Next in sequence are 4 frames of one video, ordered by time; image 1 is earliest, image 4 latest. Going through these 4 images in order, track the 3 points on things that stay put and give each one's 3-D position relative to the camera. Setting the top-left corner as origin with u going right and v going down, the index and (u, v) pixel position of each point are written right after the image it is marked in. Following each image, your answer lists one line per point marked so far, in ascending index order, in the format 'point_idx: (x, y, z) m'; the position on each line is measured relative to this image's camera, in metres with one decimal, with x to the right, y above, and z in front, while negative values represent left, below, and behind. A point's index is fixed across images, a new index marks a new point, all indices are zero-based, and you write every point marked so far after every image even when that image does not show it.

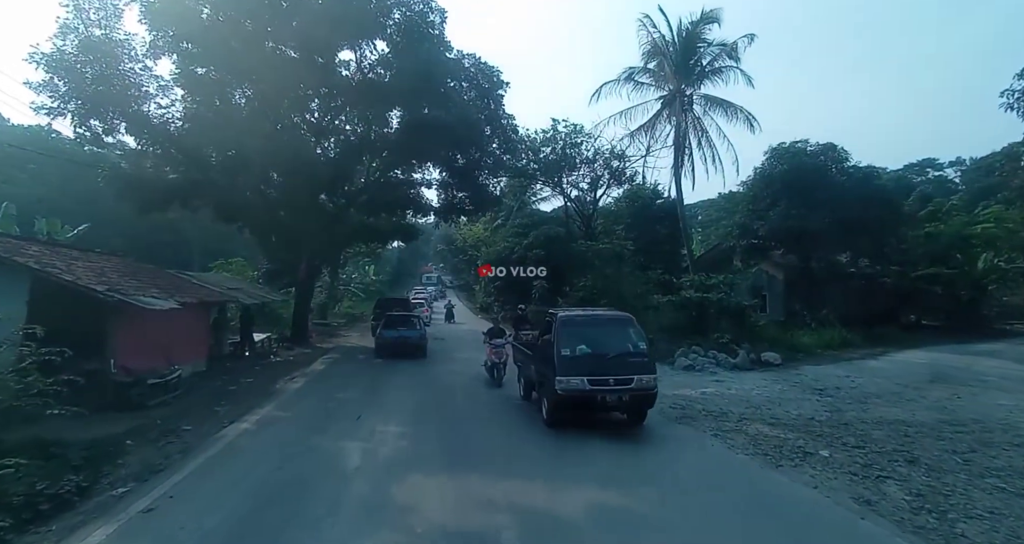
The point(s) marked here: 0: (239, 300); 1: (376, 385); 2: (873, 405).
0: (-9.5, -1.0, +16.4) m
1: (-3.7, -3.1, +13.0) m
2: (+8.2, -3.0, +10.7) m
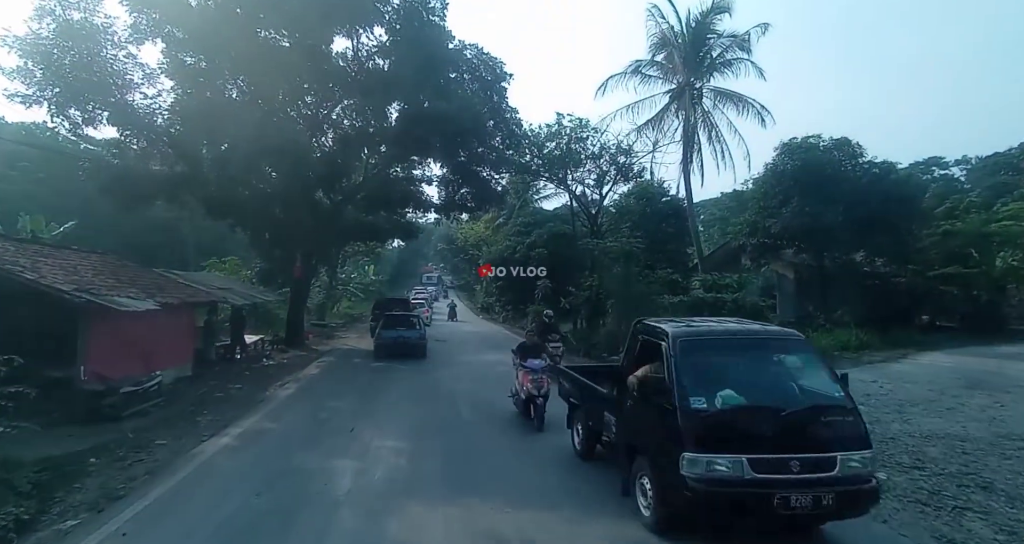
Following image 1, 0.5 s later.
0: (-9.3, -1.0, +15.6) m
1: (-3.6, -3.1, +12.1) m
2: (+8.3, -3.0, +9.8) m
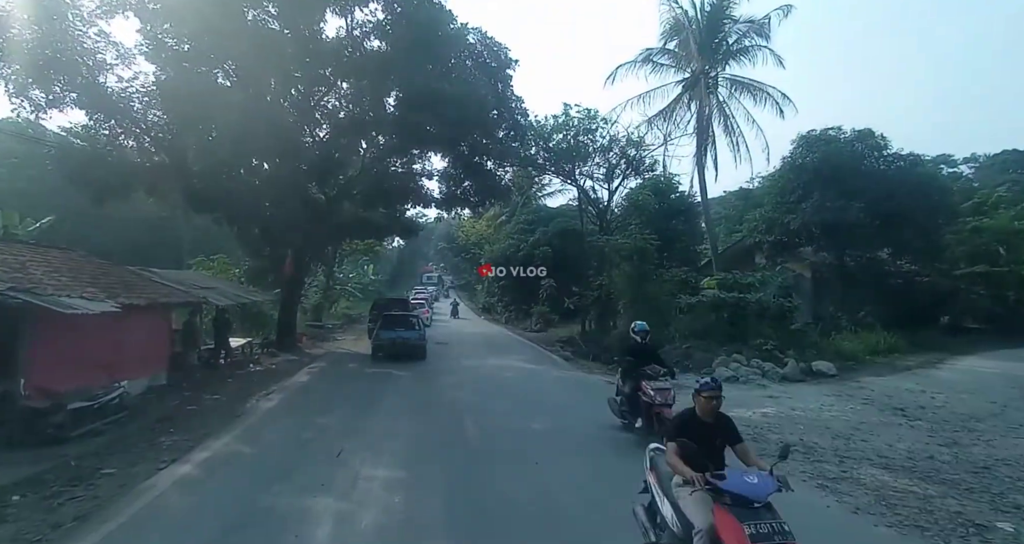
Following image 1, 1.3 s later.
0: (-9.1, -0.9, +14.3) m
1: (-3.3, -3.0, +10.8) m
2: (+8.6, -2.9, +8.5) m
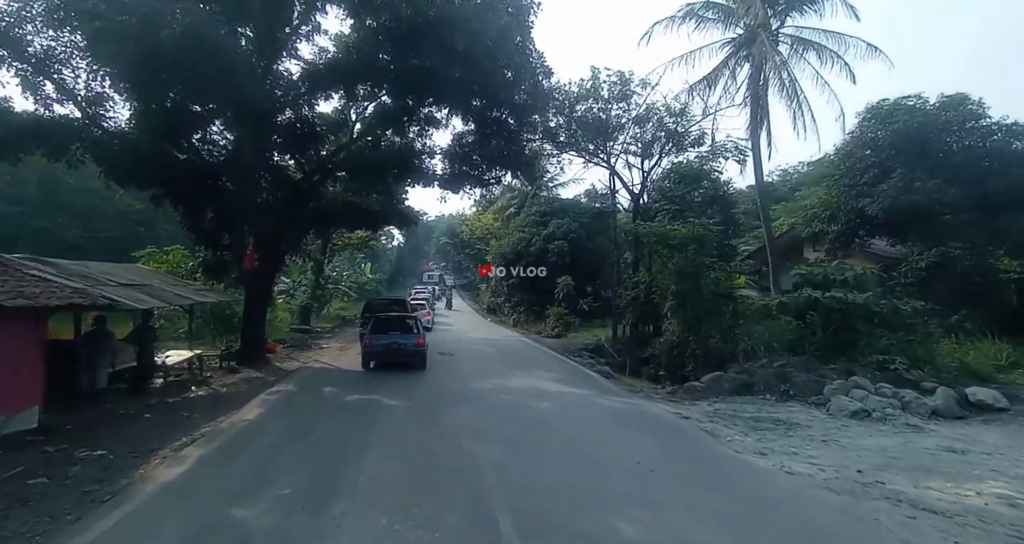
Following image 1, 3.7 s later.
0: (-8.4, -0.7, +10.2) m
1: (-2.6, -2.8, +6.7) m
2: (+9.3, -2.7, +4.4) m
